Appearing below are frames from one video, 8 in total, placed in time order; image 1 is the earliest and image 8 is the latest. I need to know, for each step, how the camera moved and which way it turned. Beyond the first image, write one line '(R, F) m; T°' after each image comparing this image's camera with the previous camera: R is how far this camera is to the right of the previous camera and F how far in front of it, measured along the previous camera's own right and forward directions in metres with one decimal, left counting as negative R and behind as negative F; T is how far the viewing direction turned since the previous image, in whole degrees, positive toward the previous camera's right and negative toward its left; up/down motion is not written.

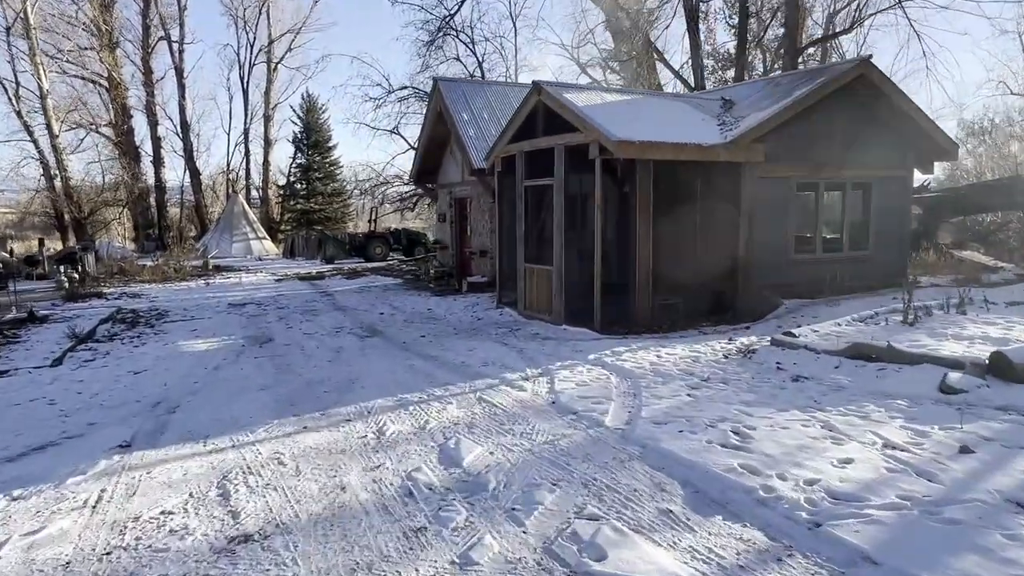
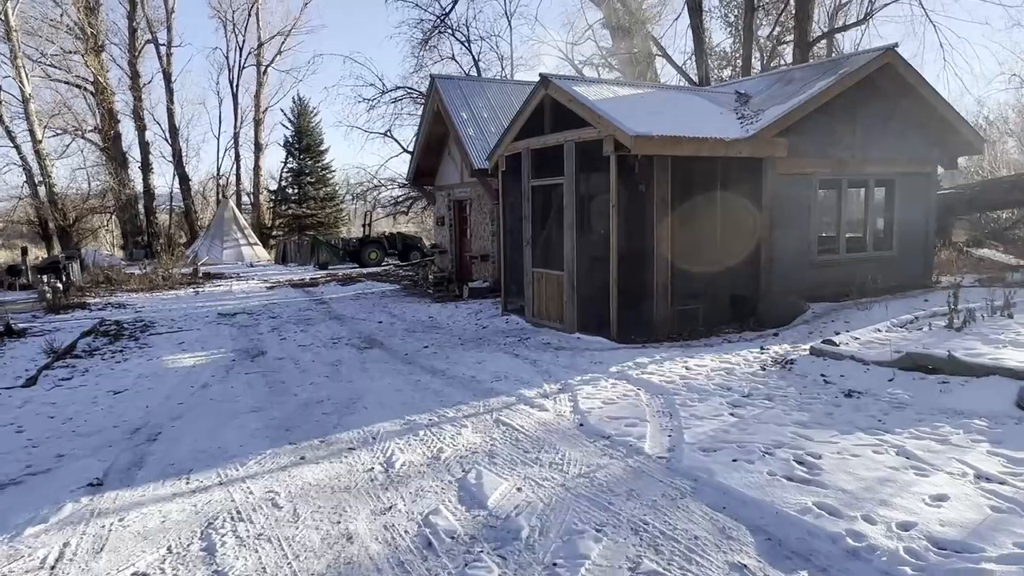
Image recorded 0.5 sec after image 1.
(-0.2, +0.6) m; +1°
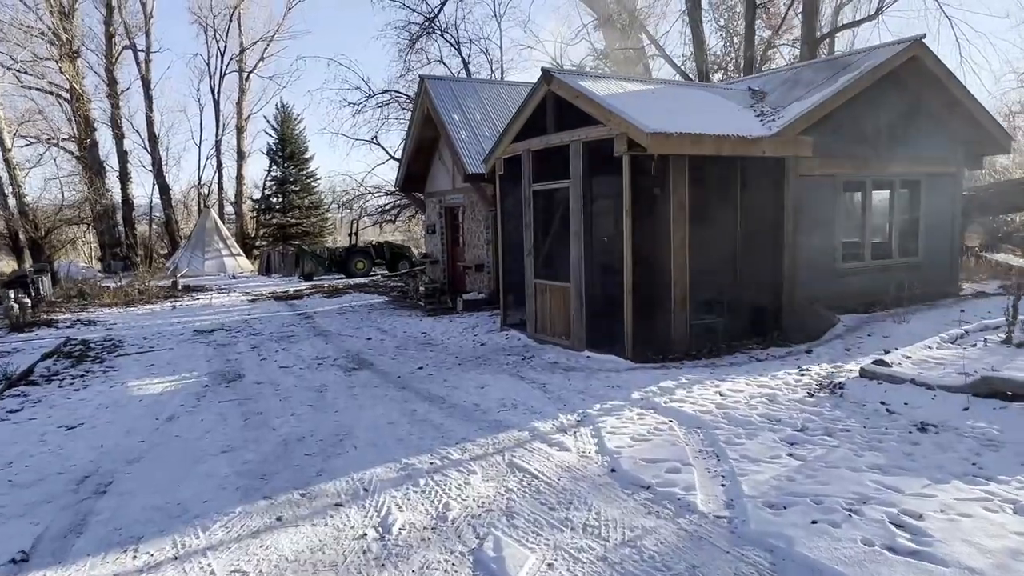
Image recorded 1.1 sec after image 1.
(-0.2, +0.8) m; +1°
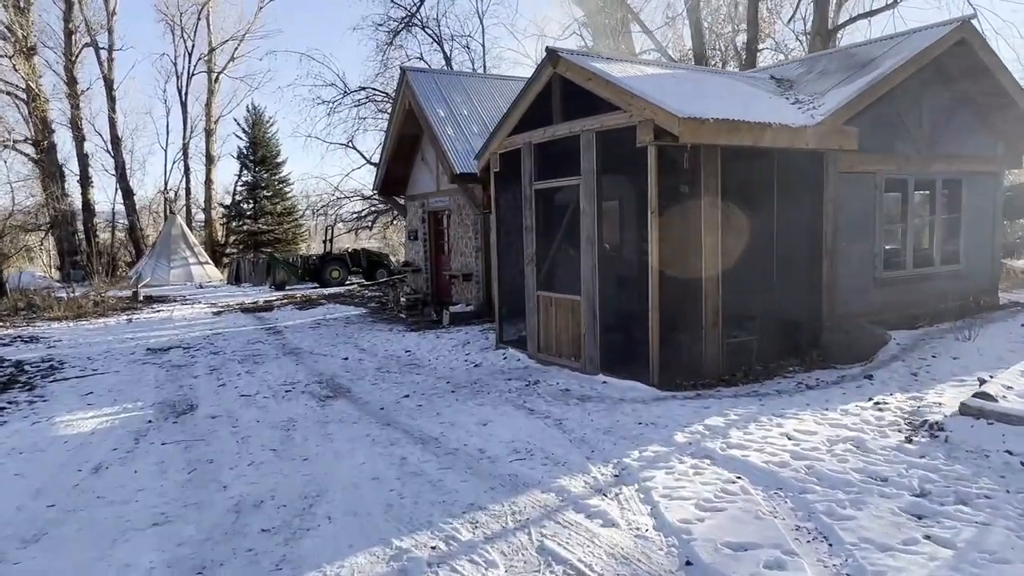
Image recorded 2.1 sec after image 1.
(-0.3, +1.1) m; +2°
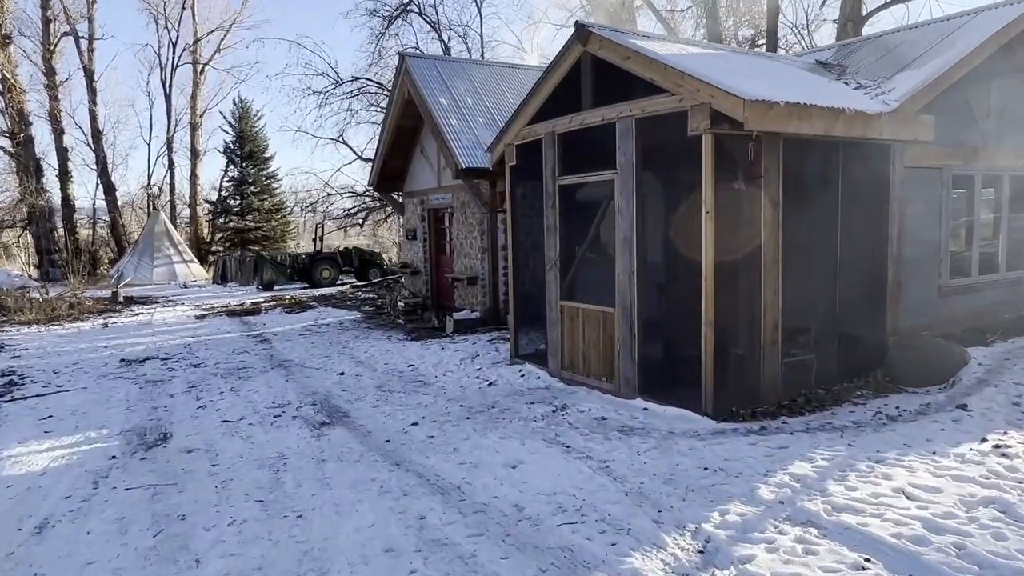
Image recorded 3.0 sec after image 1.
(-0.3, +0.9) m; +1°
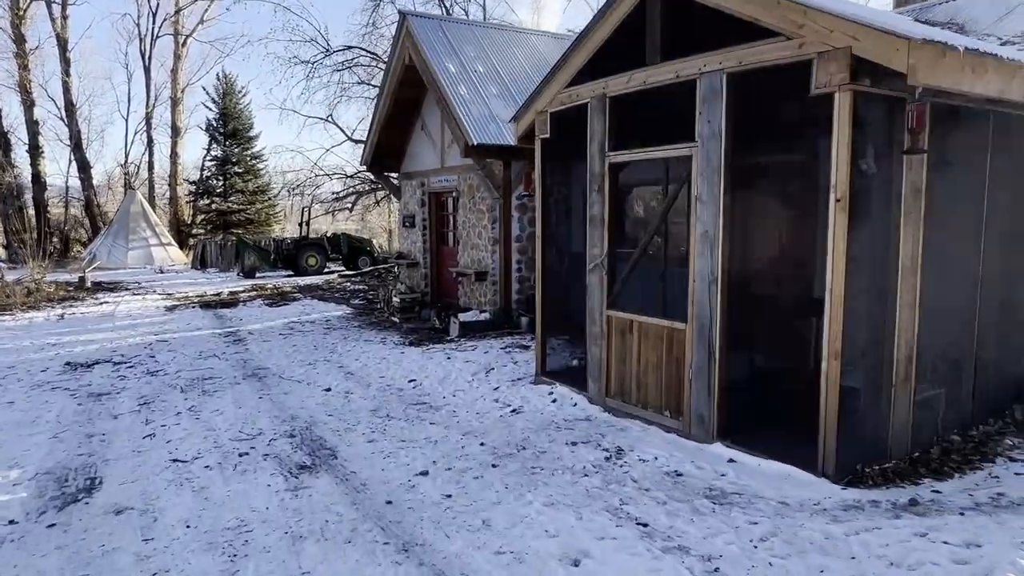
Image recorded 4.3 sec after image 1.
(-0.4, +1.4) m; +1°
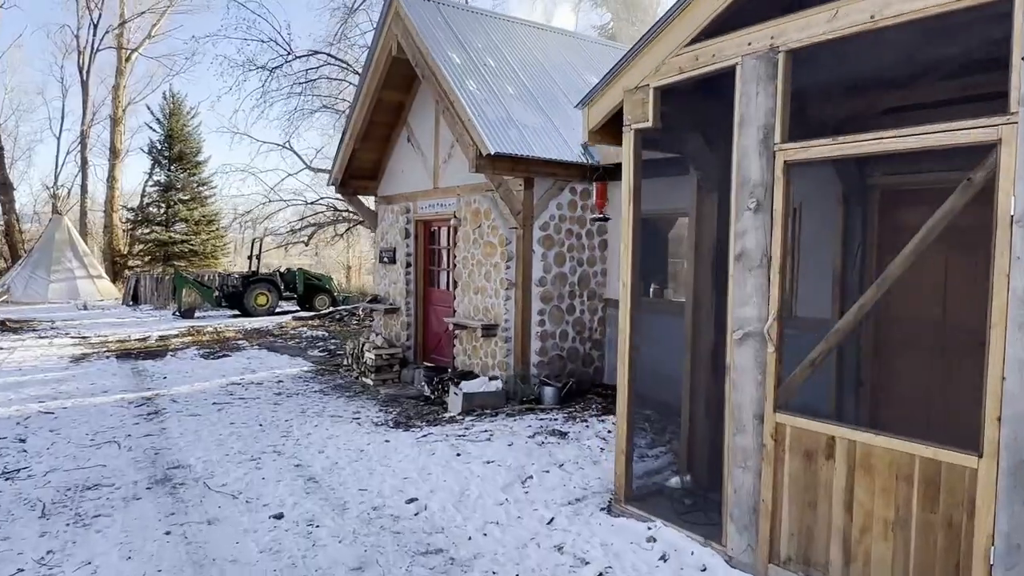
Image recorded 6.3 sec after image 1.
(-0.7, +2.3) m; +4°
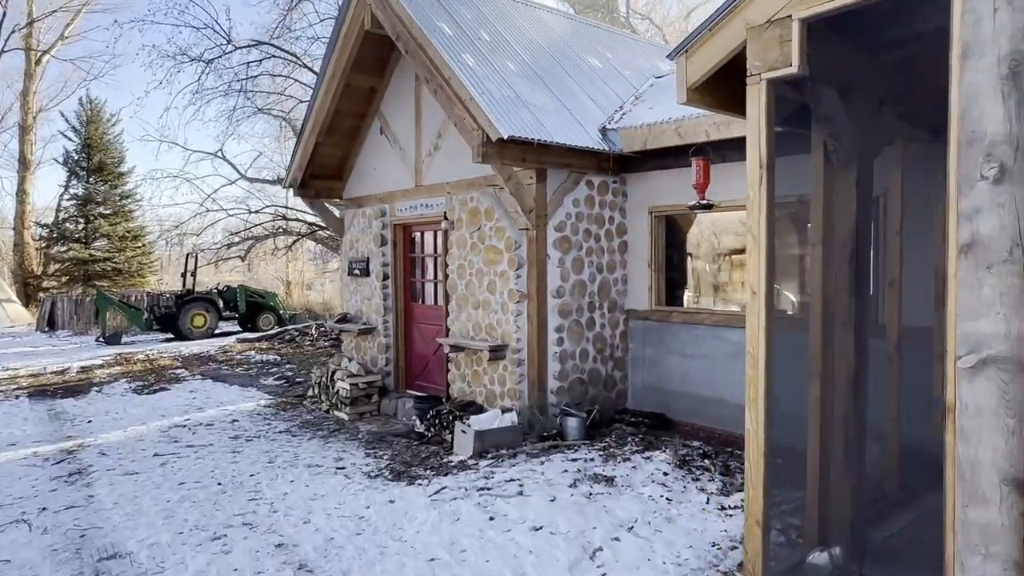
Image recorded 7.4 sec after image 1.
(-0.6, +1.2) m; +5°
